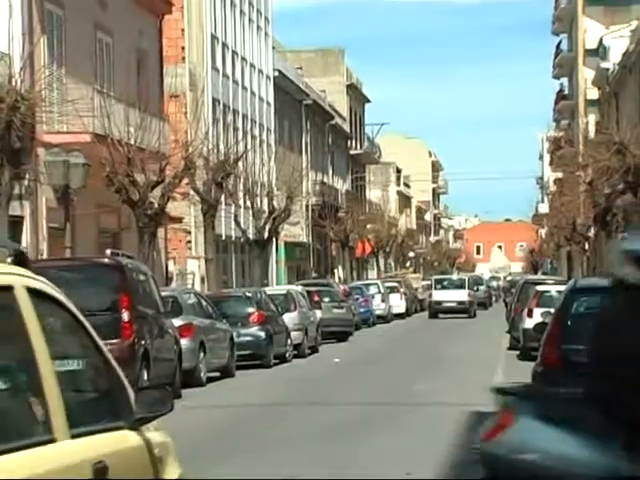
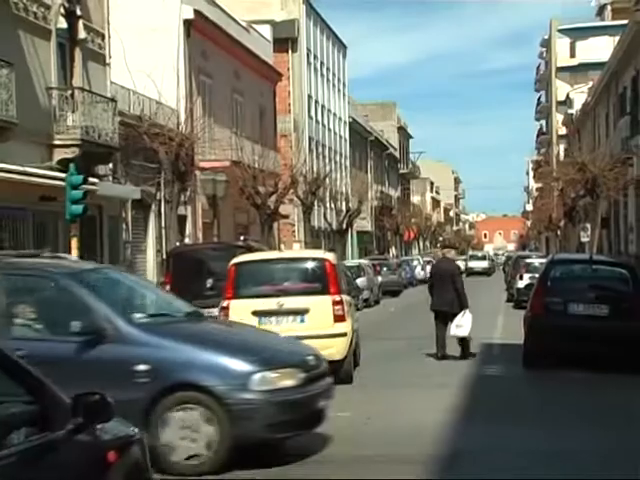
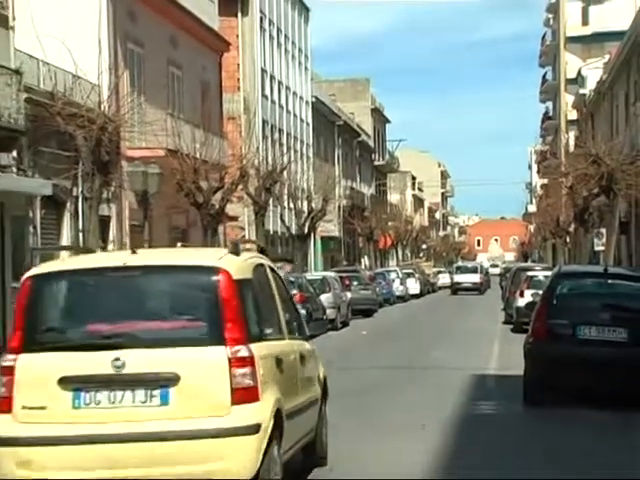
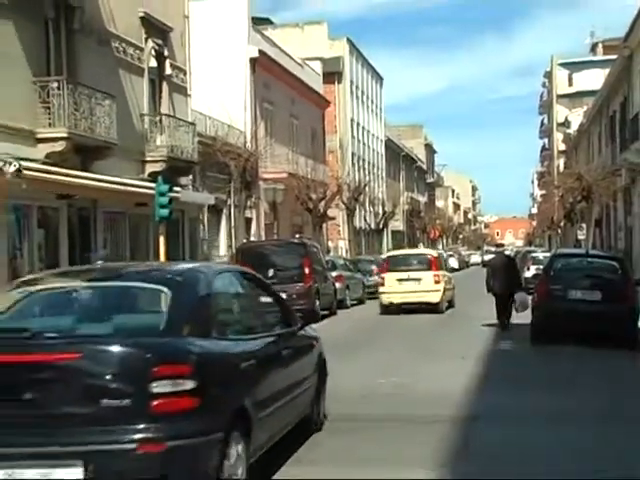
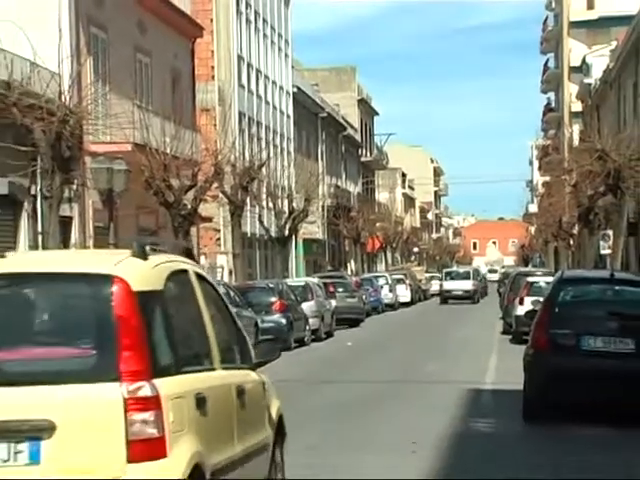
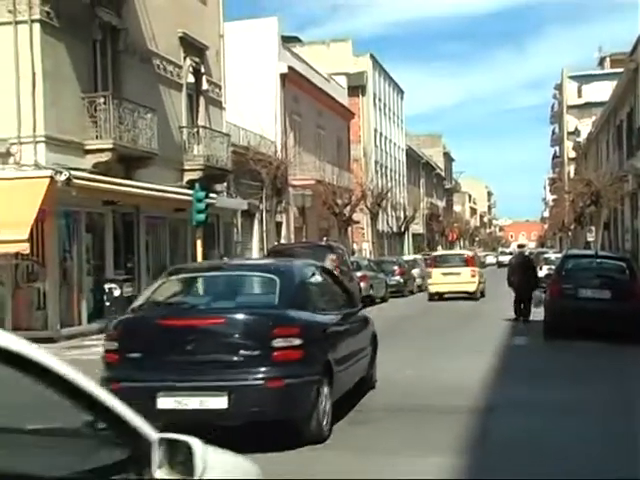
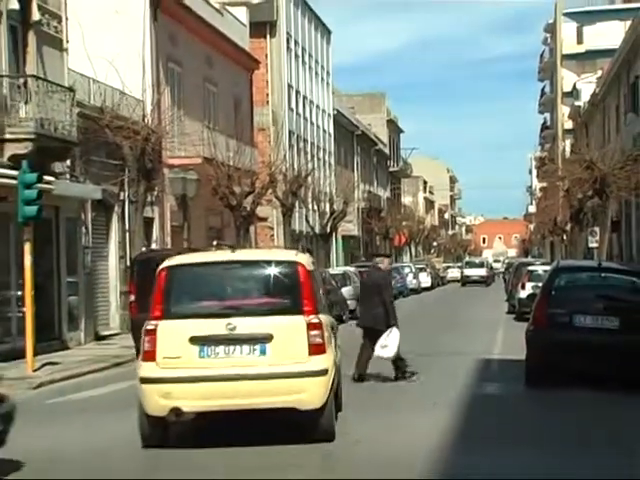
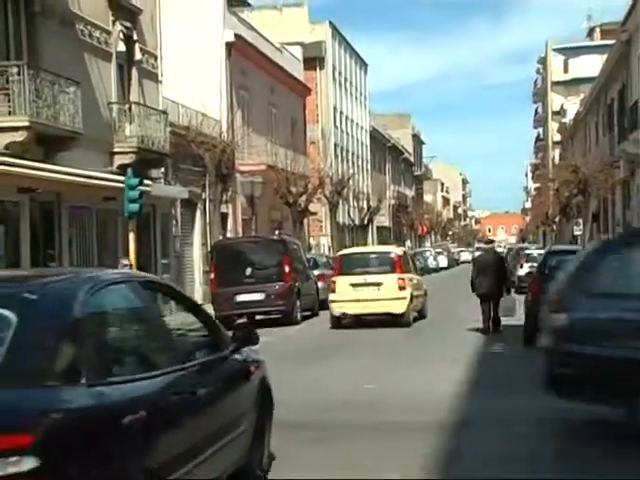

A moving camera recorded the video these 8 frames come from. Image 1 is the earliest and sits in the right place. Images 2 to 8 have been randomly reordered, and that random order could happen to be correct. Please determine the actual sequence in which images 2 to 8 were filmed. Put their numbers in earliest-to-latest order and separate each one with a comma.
5, 3, 7, 2, 8, 4, 6
